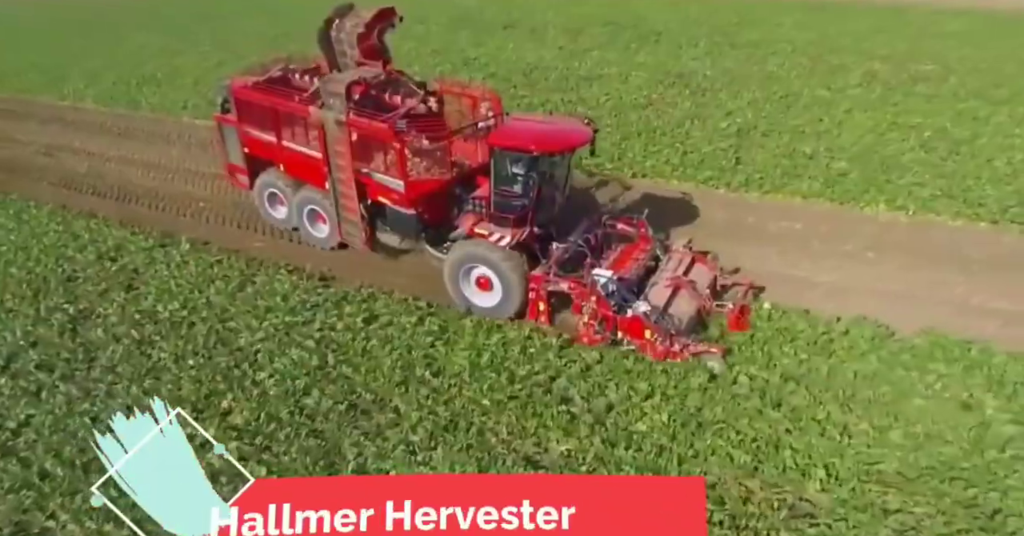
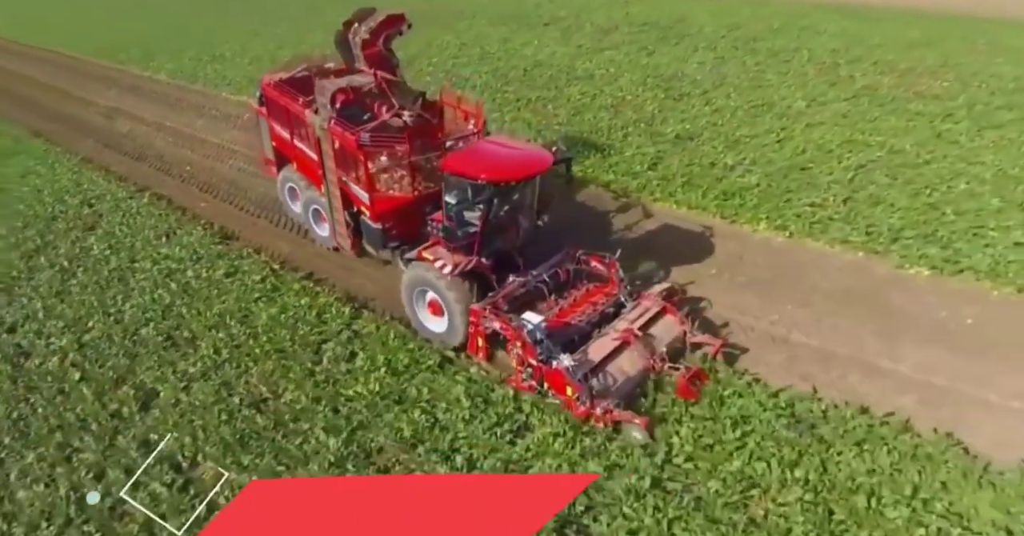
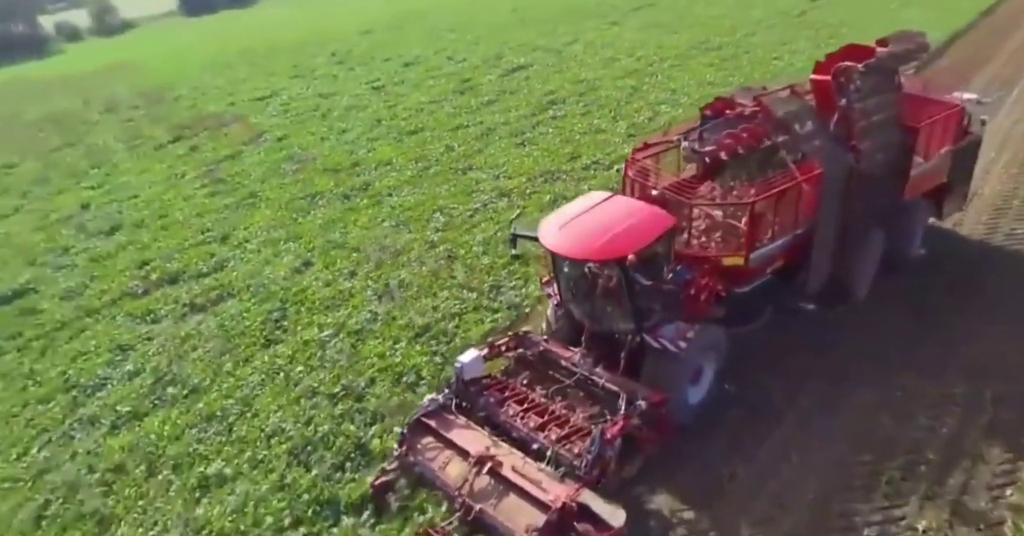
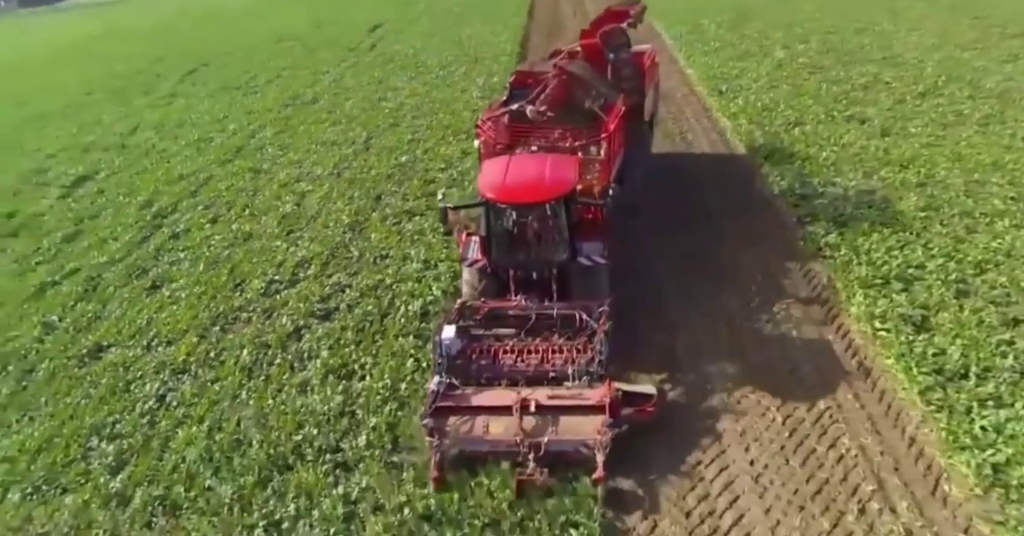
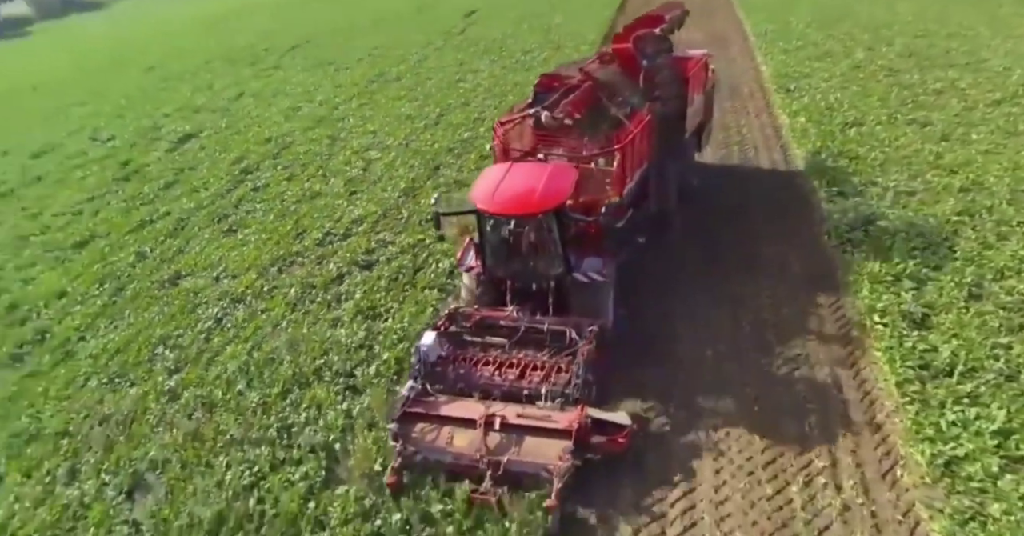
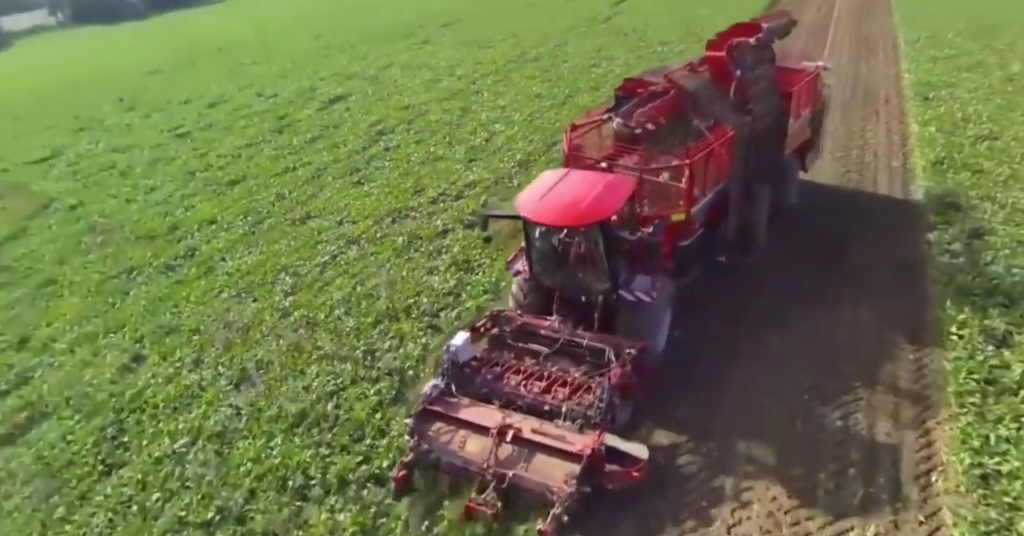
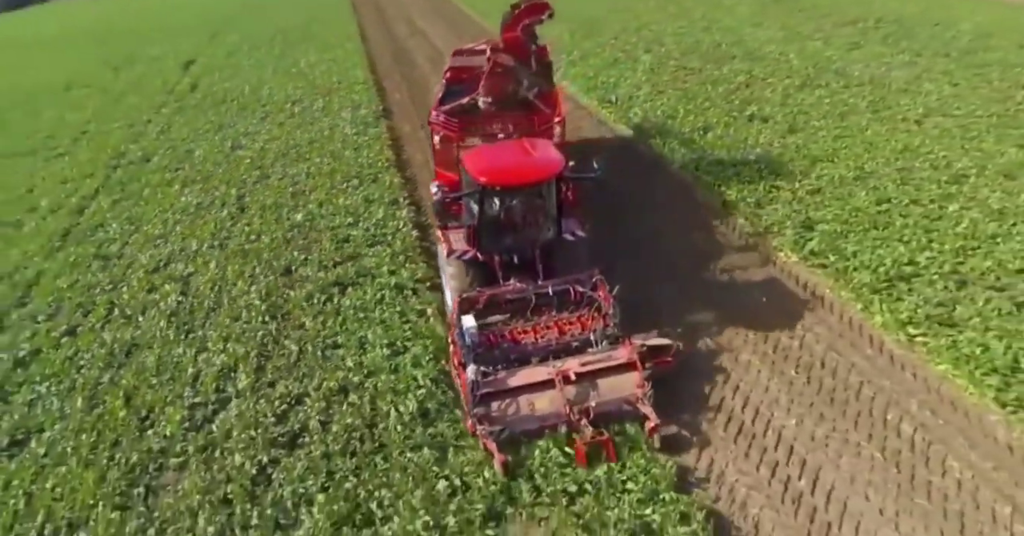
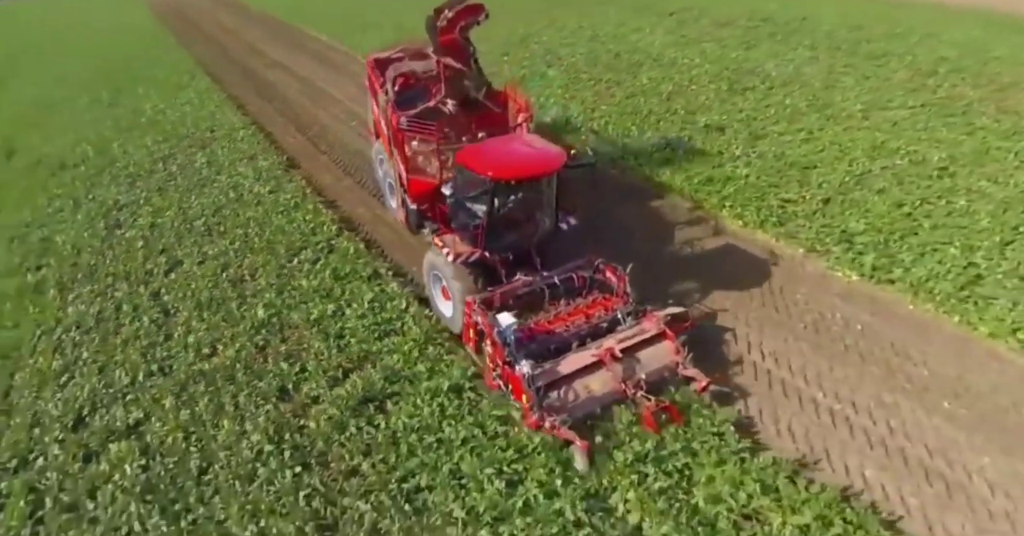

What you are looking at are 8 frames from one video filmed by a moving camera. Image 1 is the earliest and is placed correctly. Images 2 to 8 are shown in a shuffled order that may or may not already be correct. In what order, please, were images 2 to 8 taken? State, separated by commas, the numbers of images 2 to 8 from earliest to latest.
2, 8, 7, 4, 5, 6, 3
